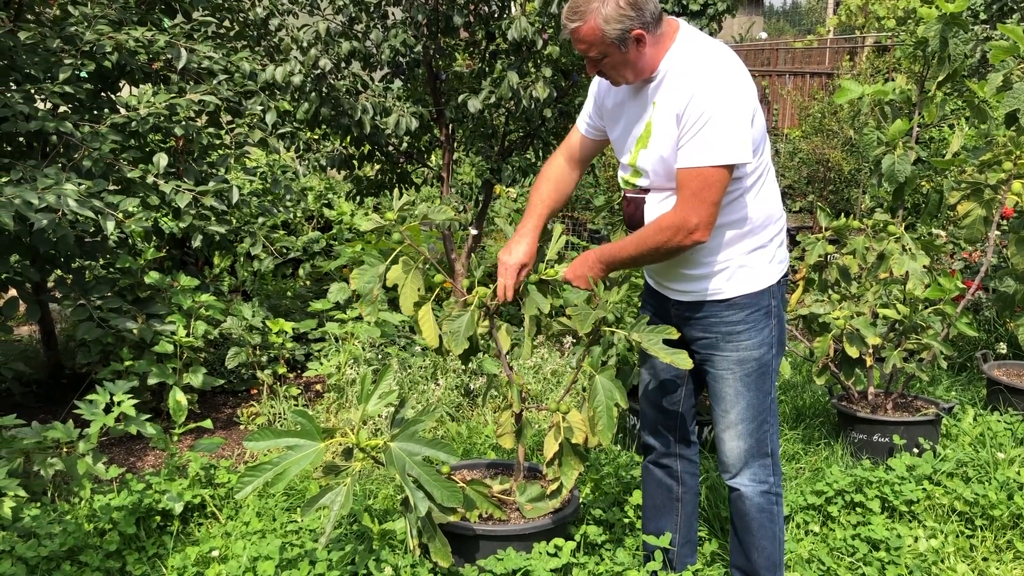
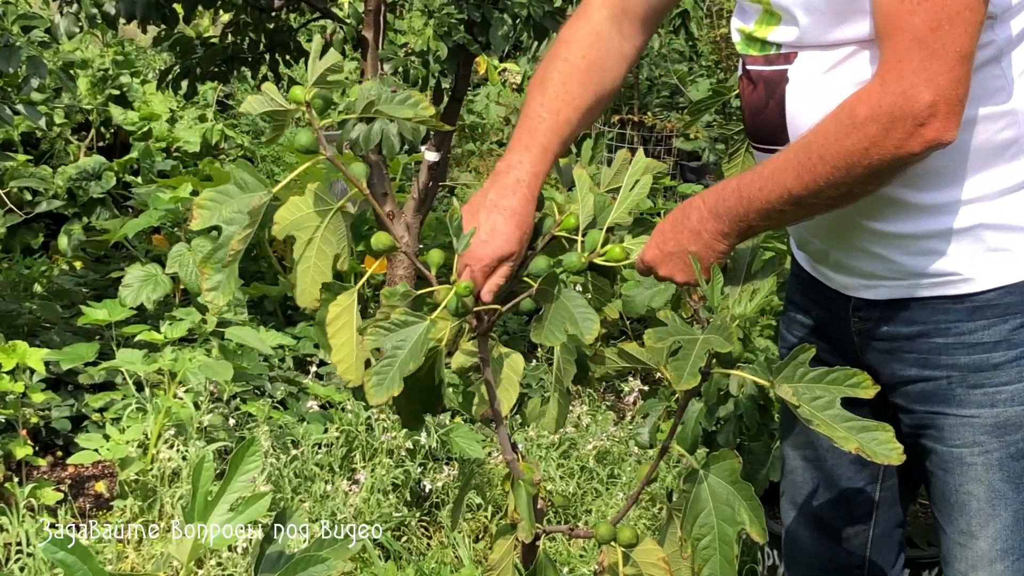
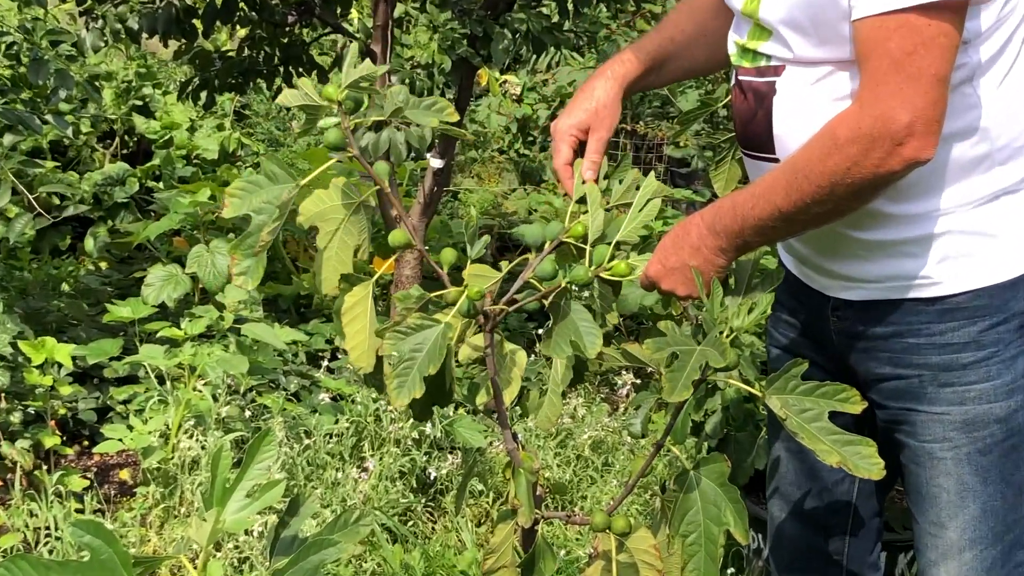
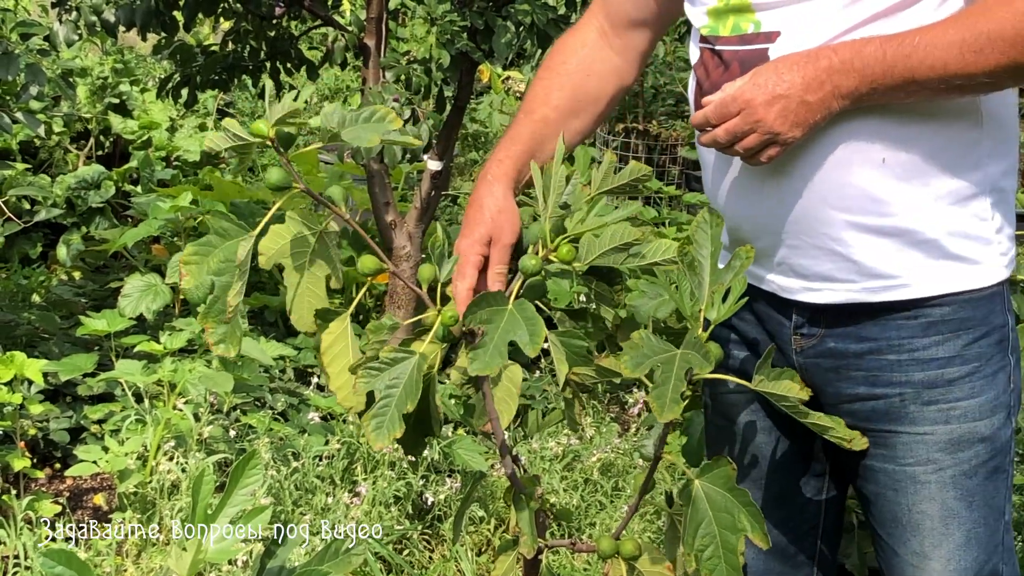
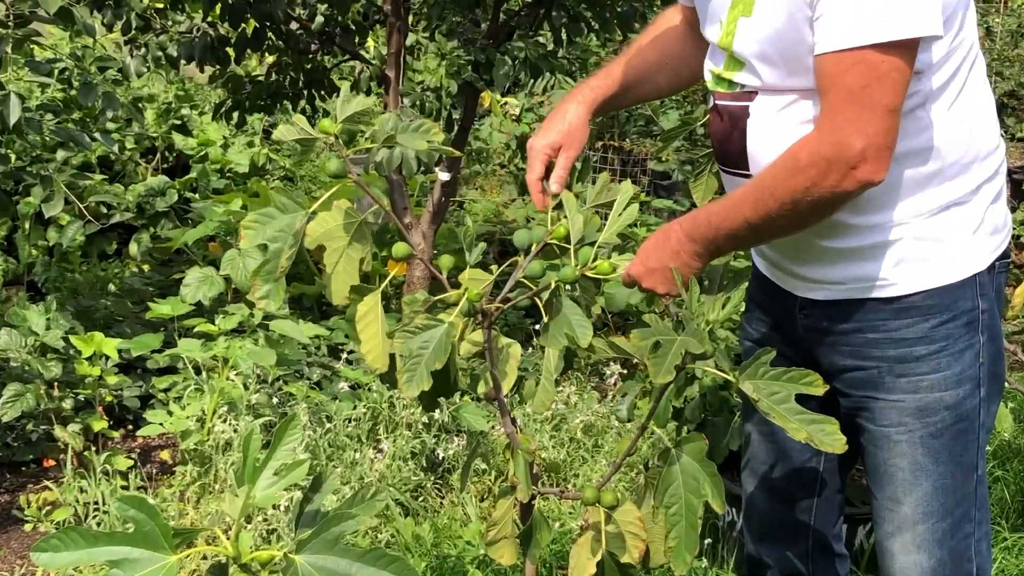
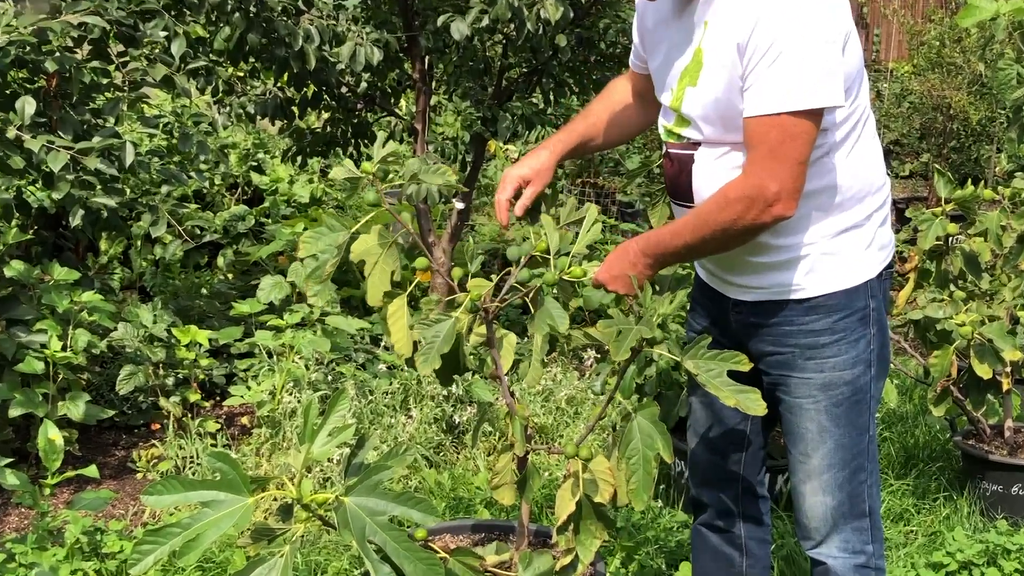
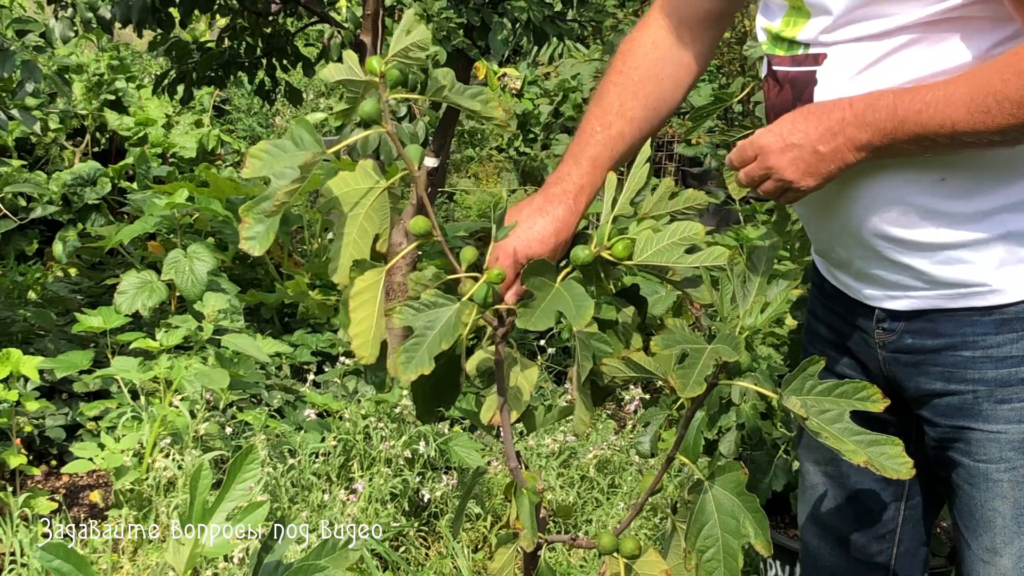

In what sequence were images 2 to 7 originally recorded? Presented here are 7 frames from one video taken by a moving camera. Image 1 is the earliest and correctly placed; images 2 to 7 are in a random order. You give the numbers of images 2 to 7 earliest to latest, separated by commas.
6, 5, 3, 2, 7, 4
